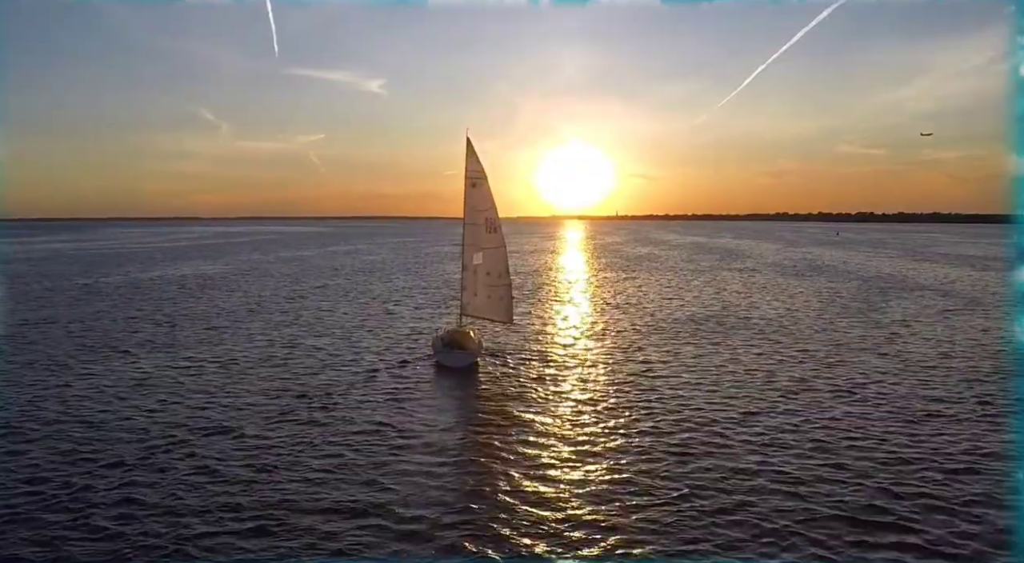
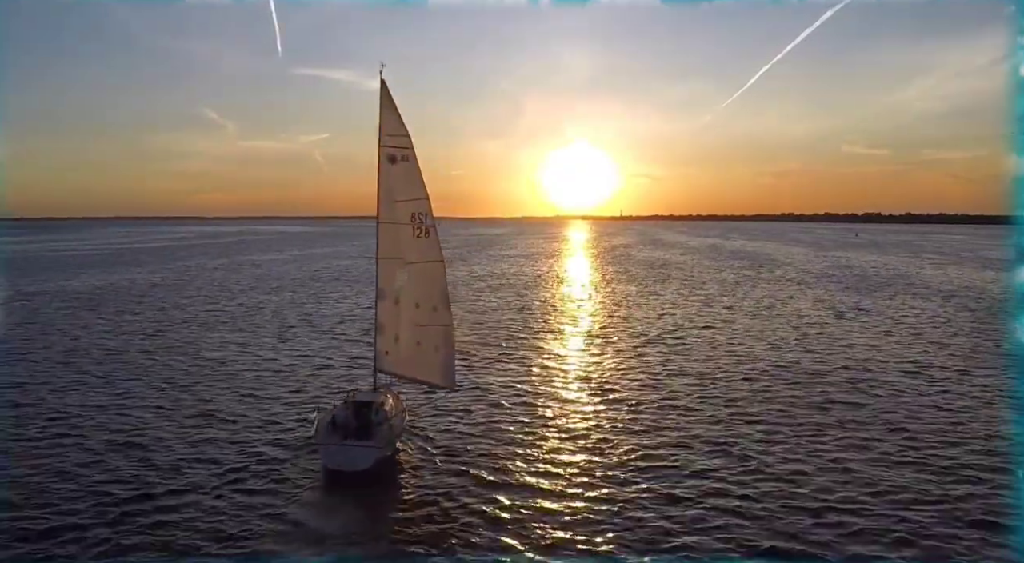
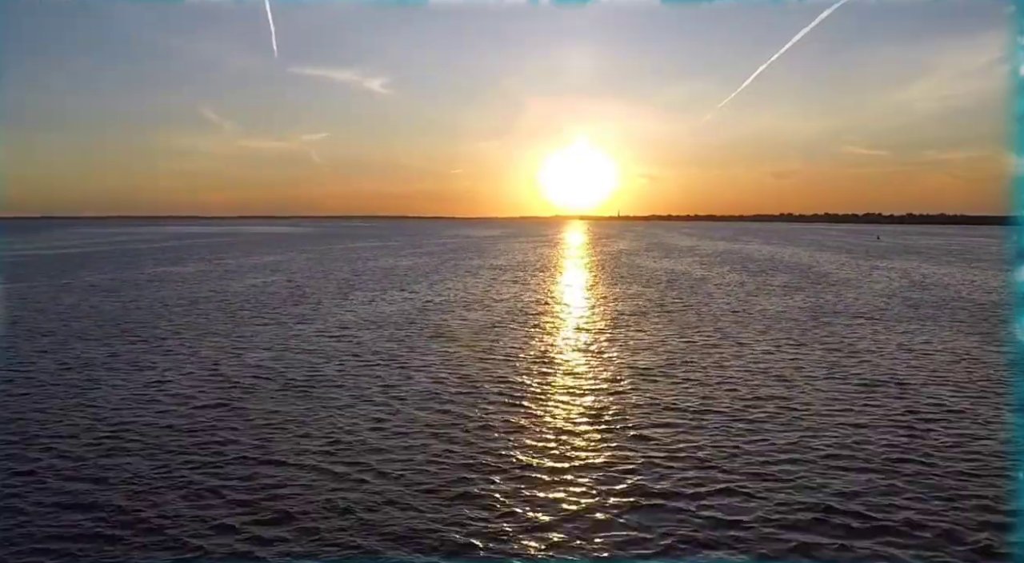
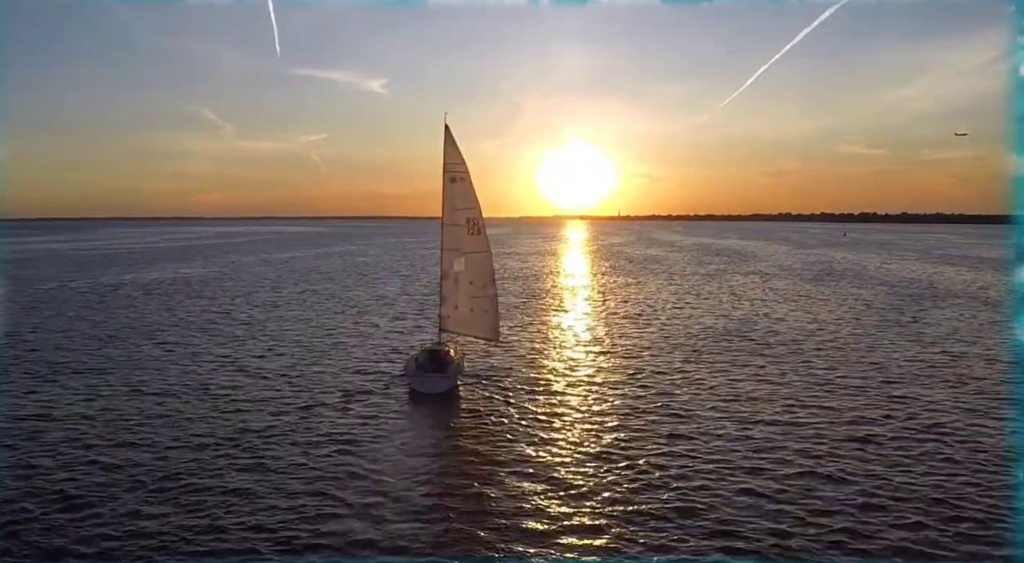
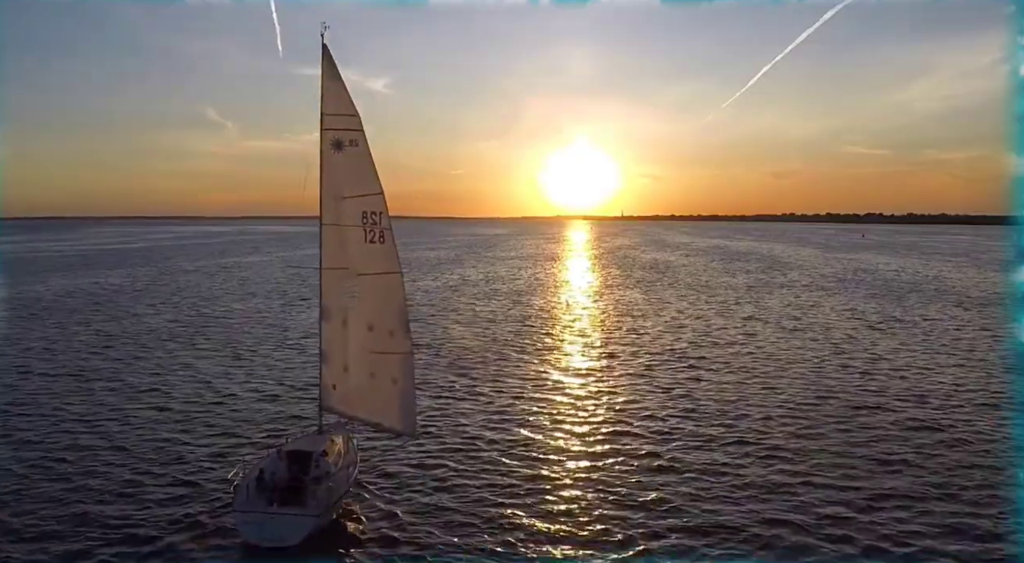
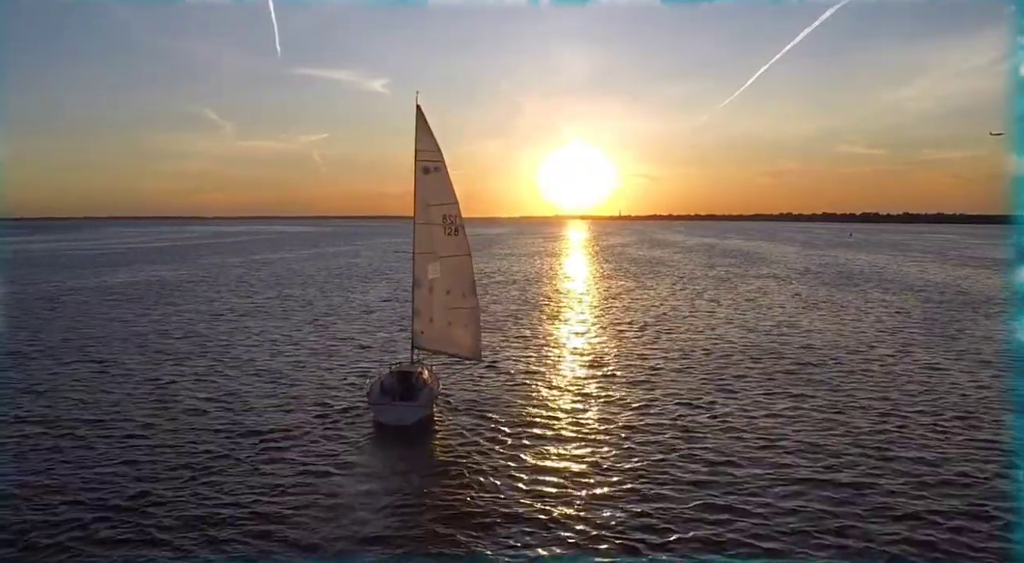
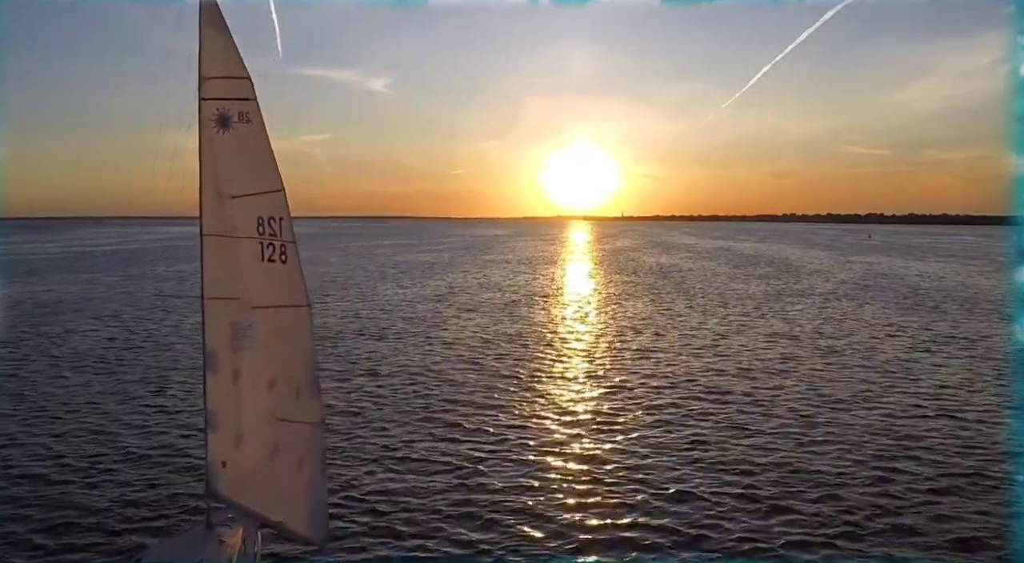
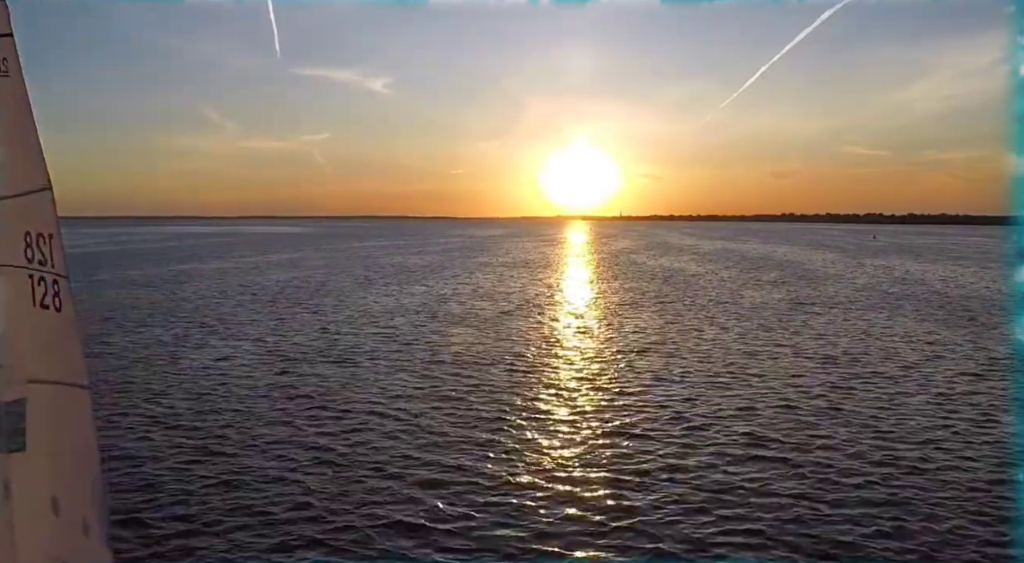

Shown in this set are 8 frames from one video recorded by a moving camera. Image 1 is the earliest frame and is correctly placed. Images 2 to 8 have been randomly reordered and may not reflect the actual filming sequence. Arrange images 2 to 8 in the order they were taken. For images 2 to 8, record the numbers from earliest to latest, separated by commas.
4, 6, 2, 5, 7, 8, 3
